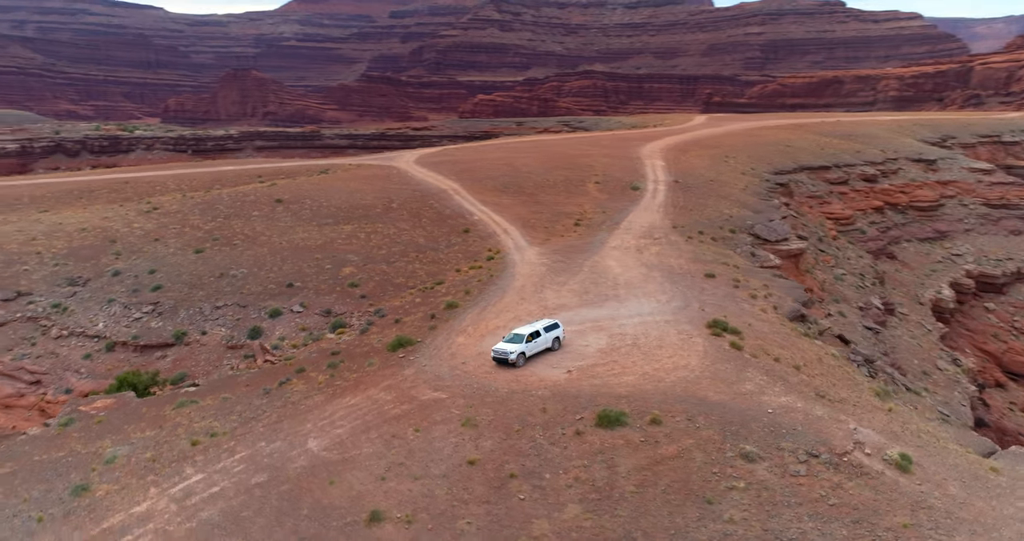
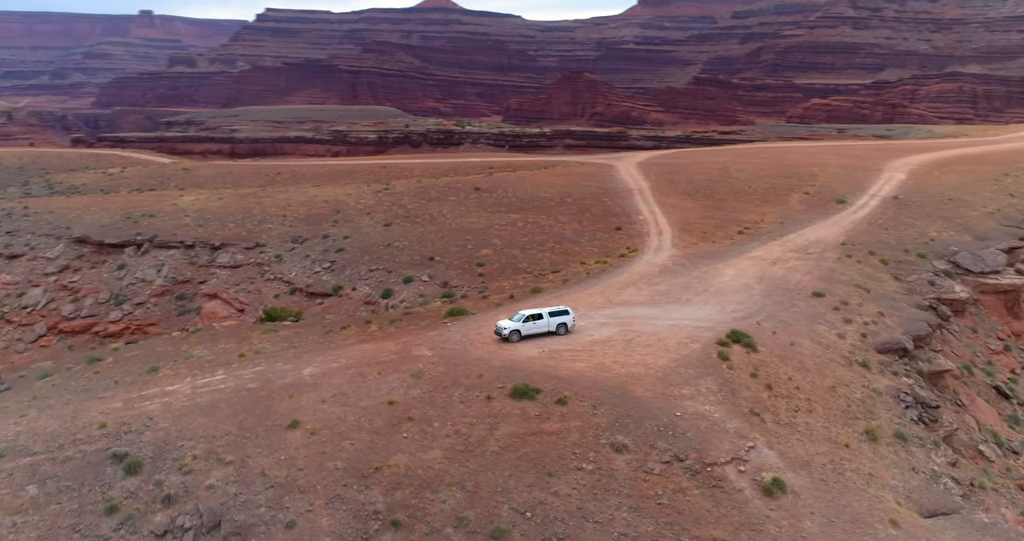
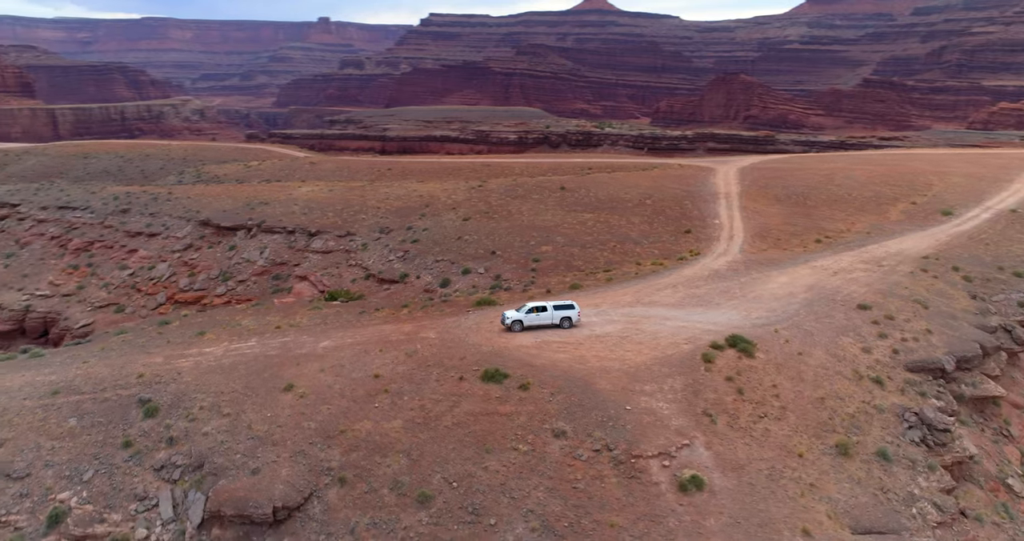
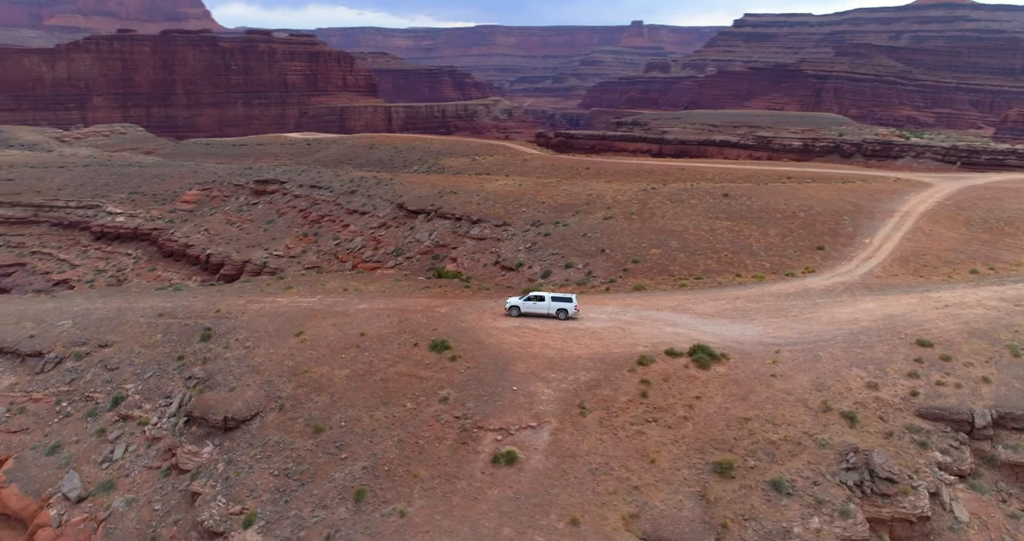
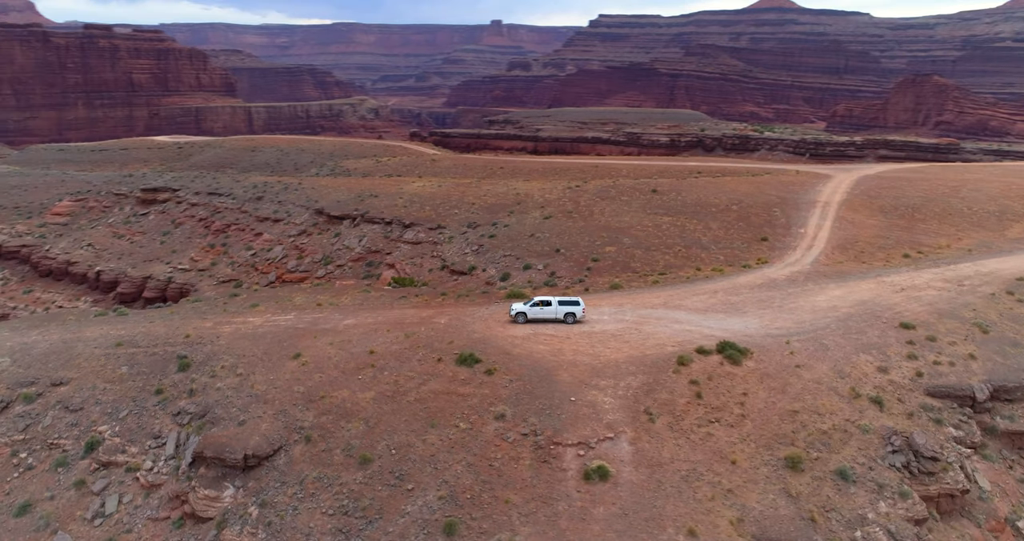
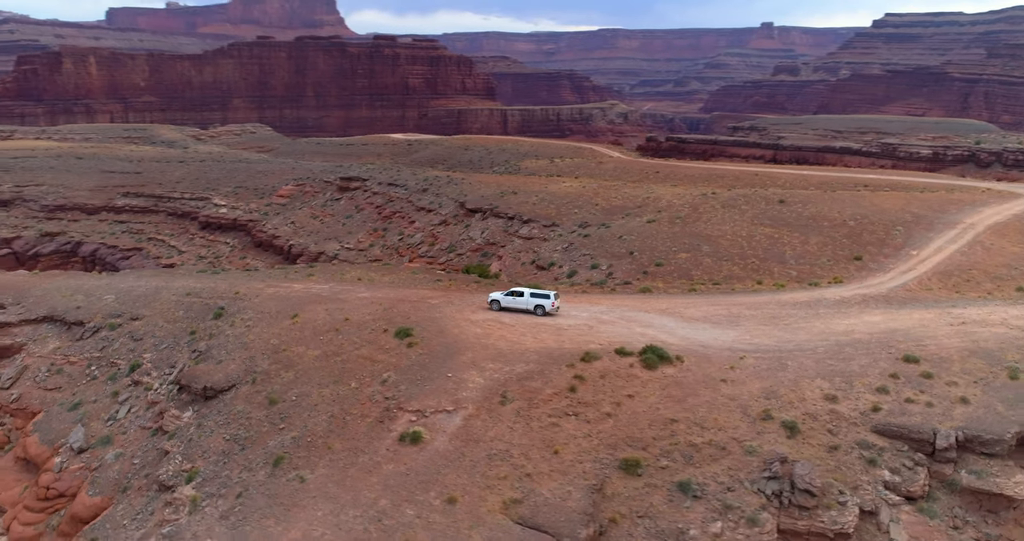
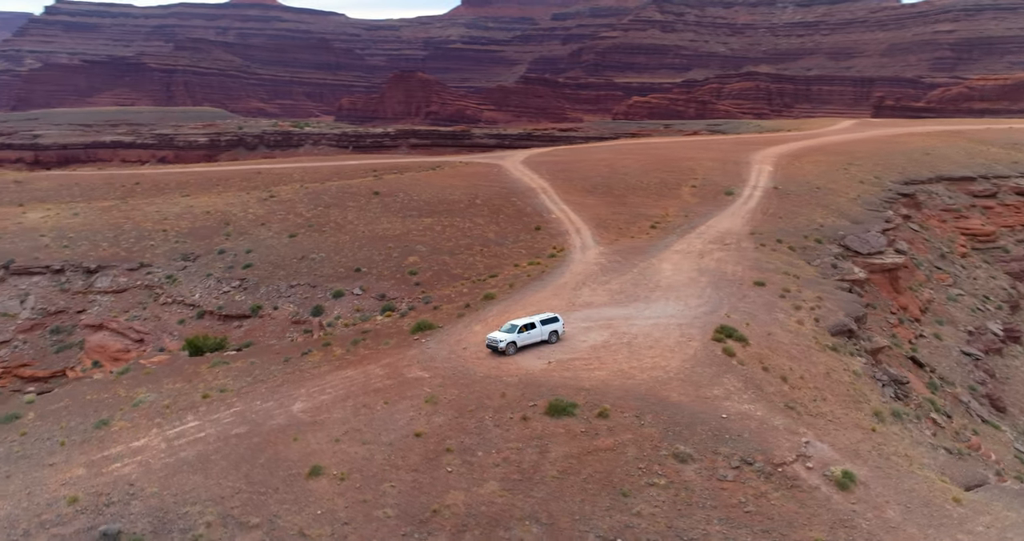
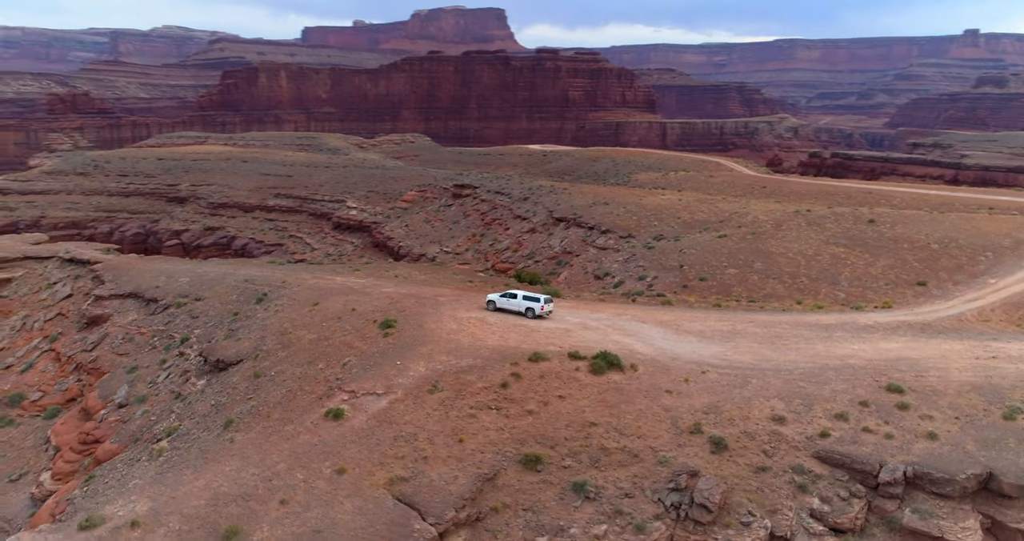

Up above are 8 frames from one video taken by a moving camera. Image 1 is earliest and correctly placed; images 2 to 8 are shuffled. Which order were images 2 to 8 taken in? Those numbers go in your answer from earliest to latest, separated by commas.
7, 2, 3, 5, 4, 6, 8
